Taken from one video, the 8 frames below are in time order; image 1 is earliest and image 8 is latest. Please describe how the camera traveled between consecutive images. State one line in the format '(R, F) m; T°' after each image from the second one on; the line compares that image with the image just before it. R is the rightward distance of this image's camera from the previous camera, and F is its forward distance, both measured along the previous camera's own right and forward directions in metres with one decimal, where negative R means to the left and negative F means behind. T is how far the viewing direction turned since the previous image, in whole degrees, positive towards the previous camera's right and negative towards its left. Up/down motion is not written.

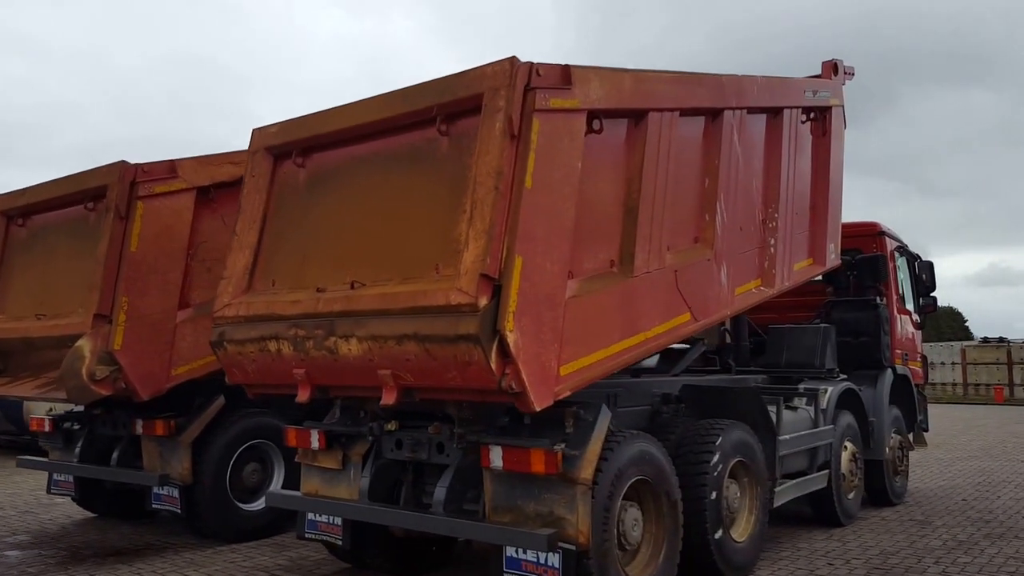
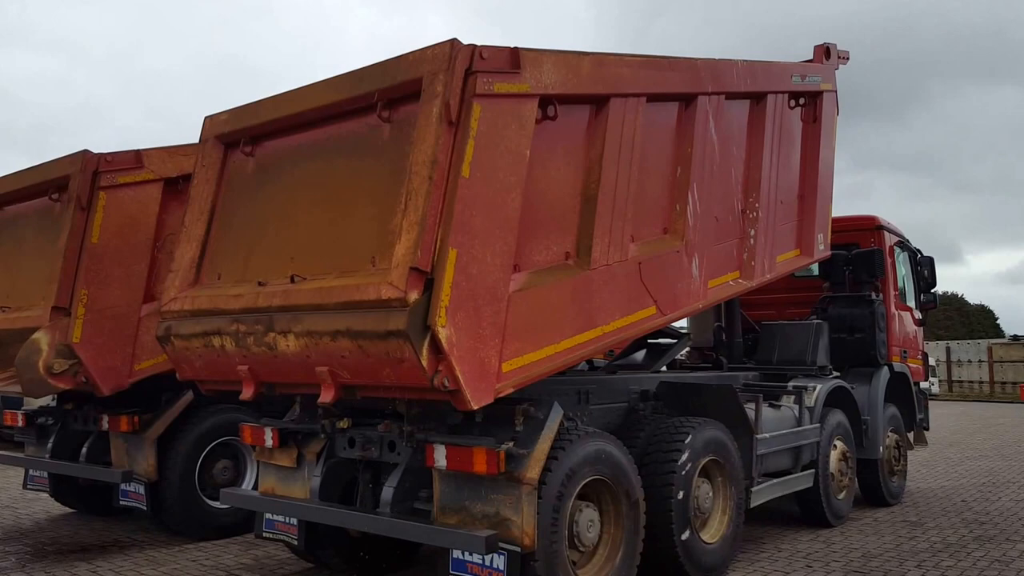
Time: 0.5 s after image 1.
(+0.3, +0.2) m; -1°
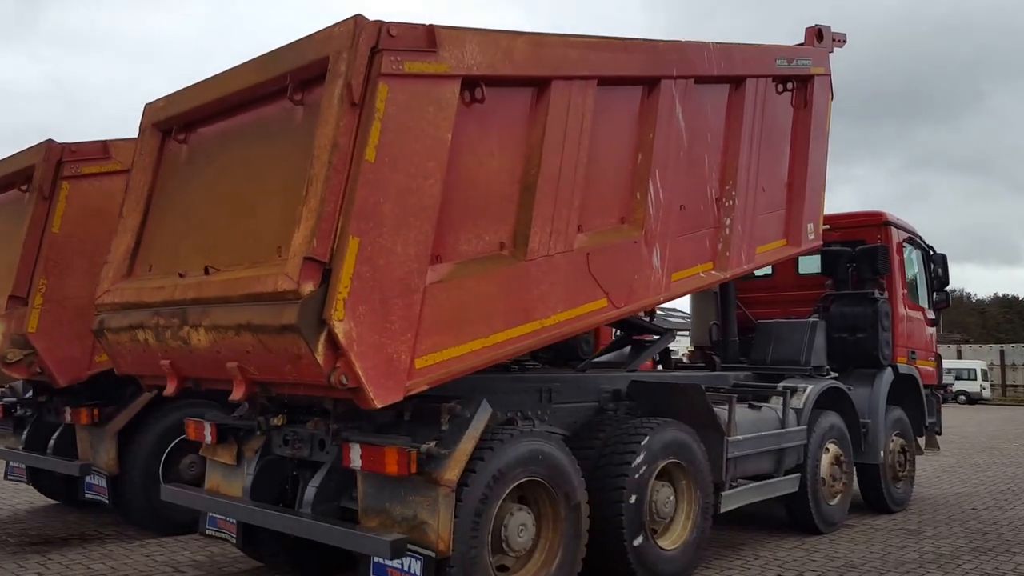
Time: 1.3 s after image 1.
(+0.5, +0.2) m; -2°
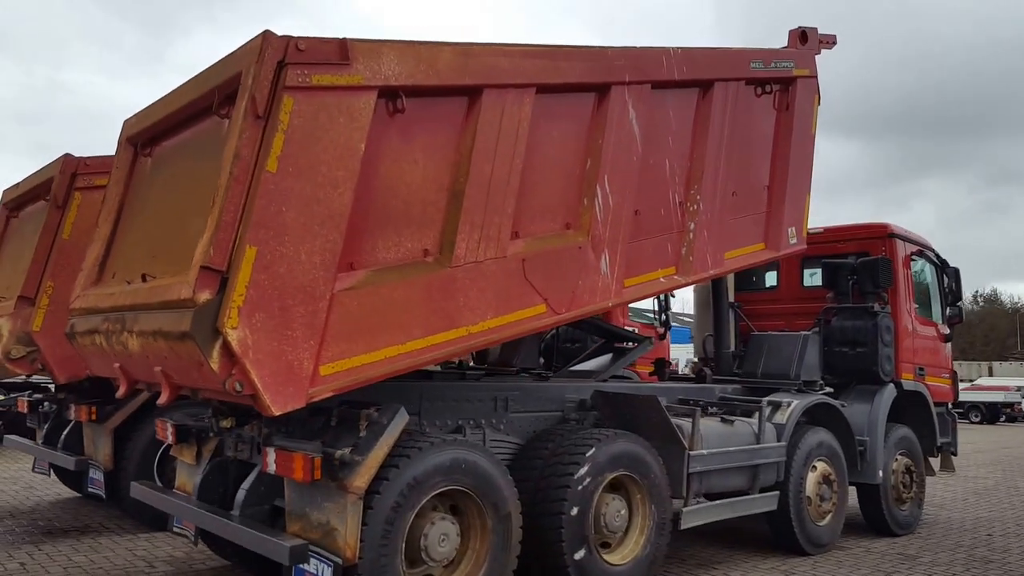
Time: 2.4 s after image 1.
(+0.6, 0.0) m; -4°
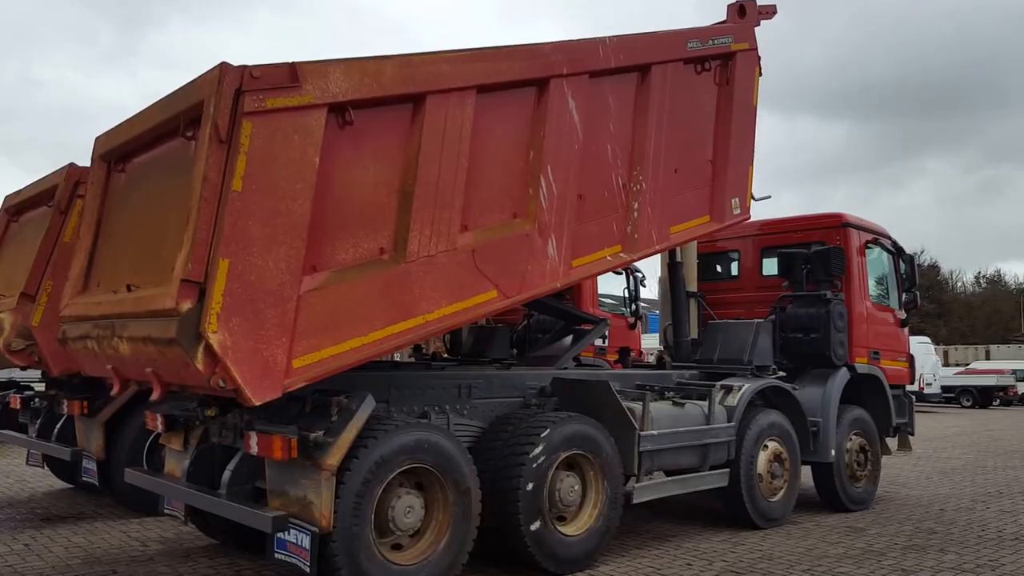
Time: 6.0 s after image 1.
(+0.2, -0.5) m; +1°
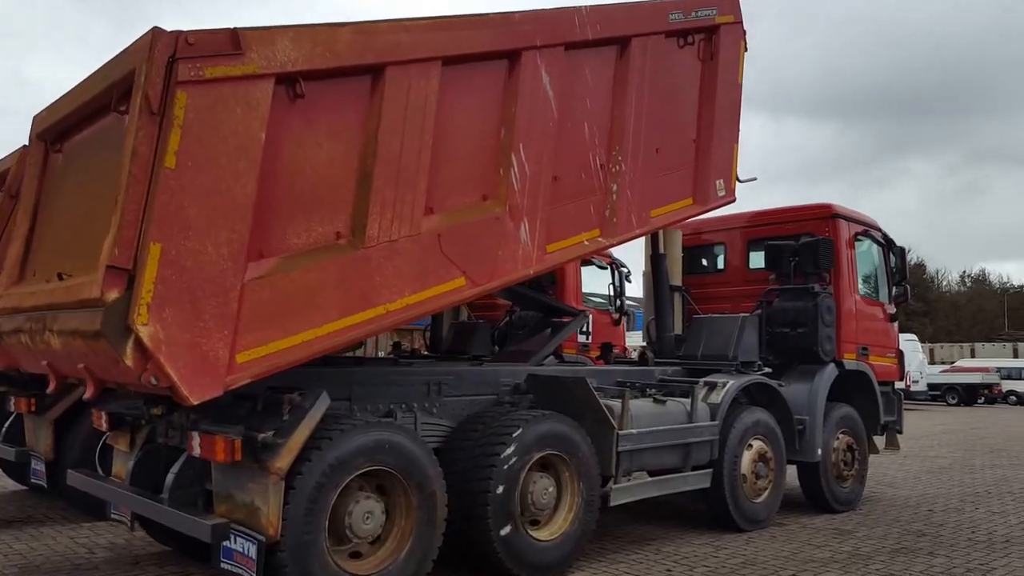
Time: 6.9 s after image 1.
(+0.1, +0.3) m; +1°
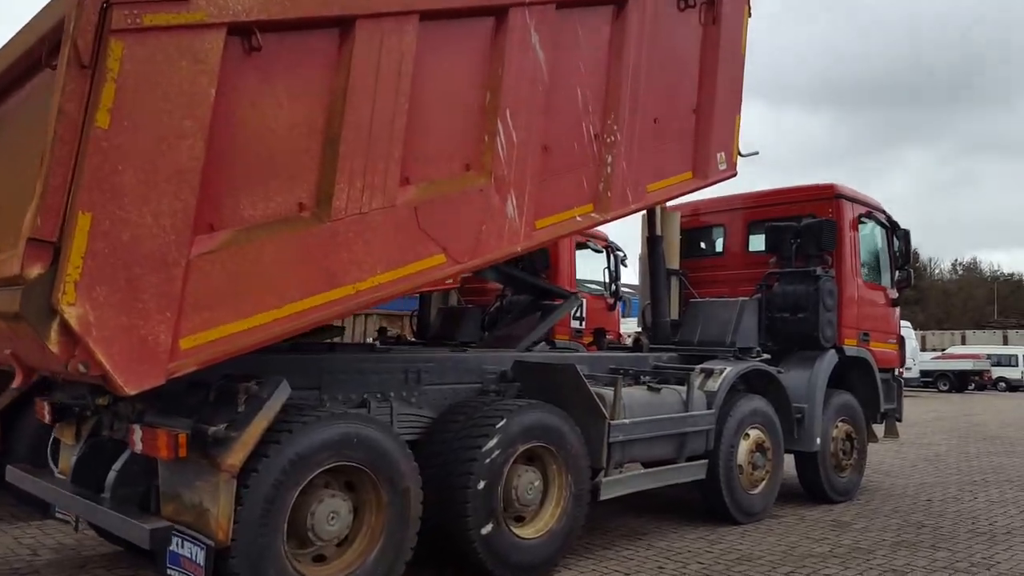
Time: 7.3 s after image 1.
(+0.1, +0.4) m; 0°
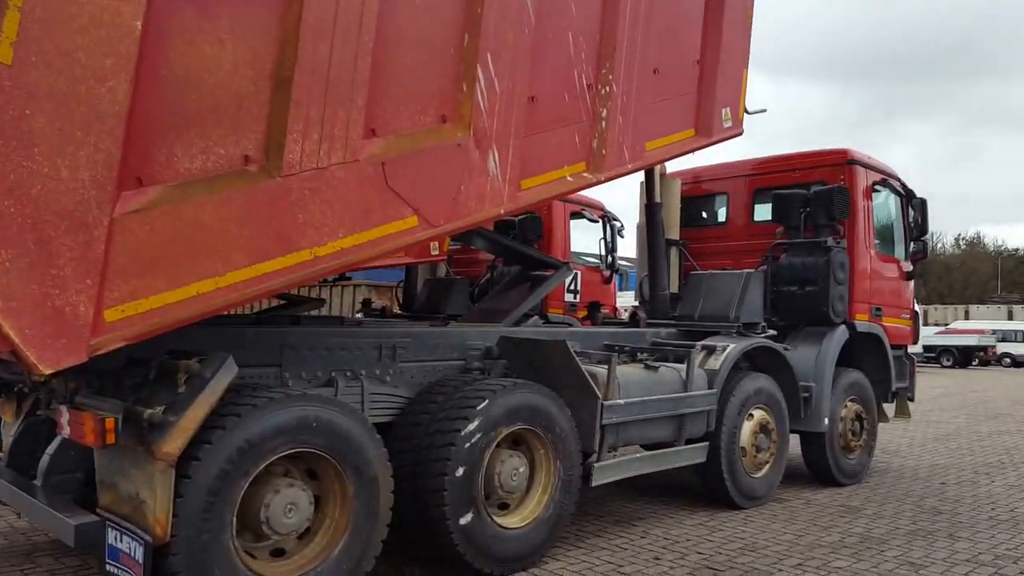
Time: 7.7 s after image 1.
(+0.1, +0.4) m; 0°
